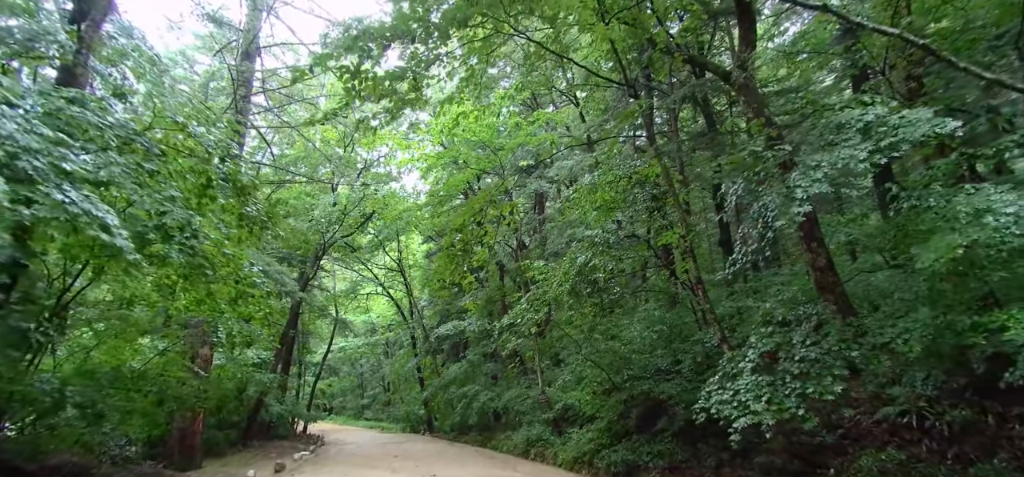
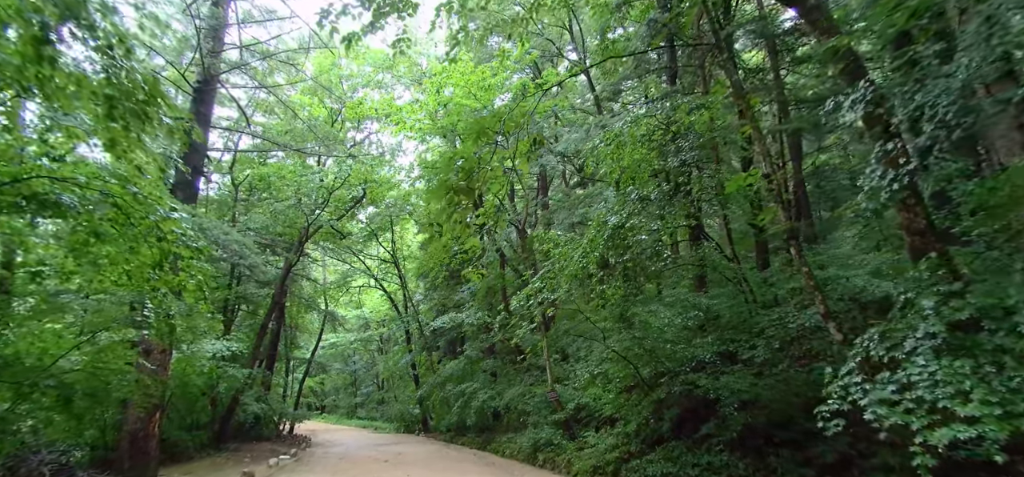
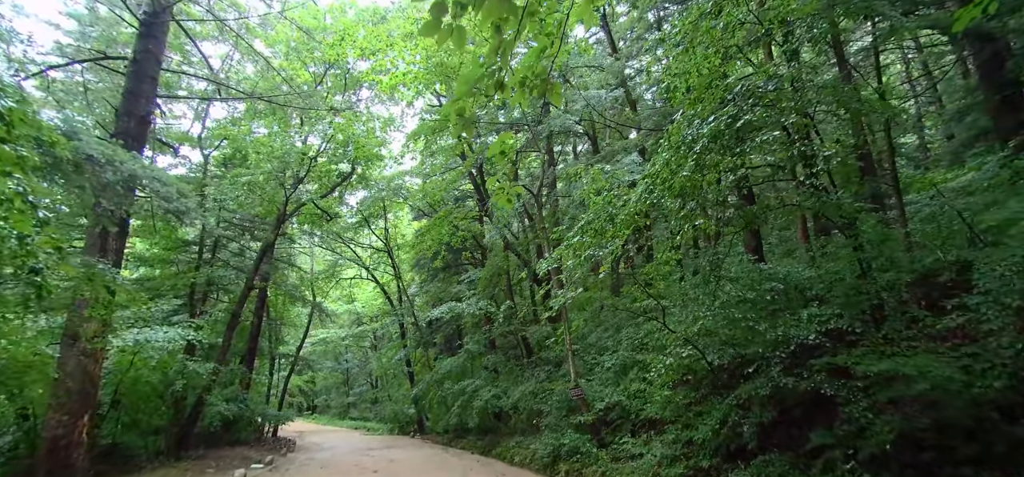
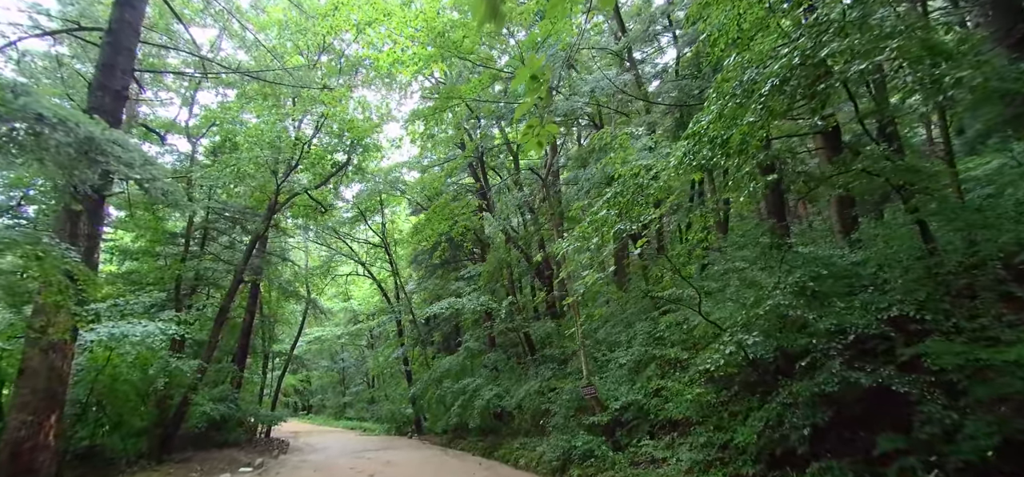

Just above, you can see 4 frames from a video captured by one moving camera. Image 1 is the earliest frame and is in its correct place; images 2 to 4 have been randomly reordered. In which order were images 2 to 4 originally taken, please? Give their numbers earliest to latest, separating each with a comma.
2, 3, 4
